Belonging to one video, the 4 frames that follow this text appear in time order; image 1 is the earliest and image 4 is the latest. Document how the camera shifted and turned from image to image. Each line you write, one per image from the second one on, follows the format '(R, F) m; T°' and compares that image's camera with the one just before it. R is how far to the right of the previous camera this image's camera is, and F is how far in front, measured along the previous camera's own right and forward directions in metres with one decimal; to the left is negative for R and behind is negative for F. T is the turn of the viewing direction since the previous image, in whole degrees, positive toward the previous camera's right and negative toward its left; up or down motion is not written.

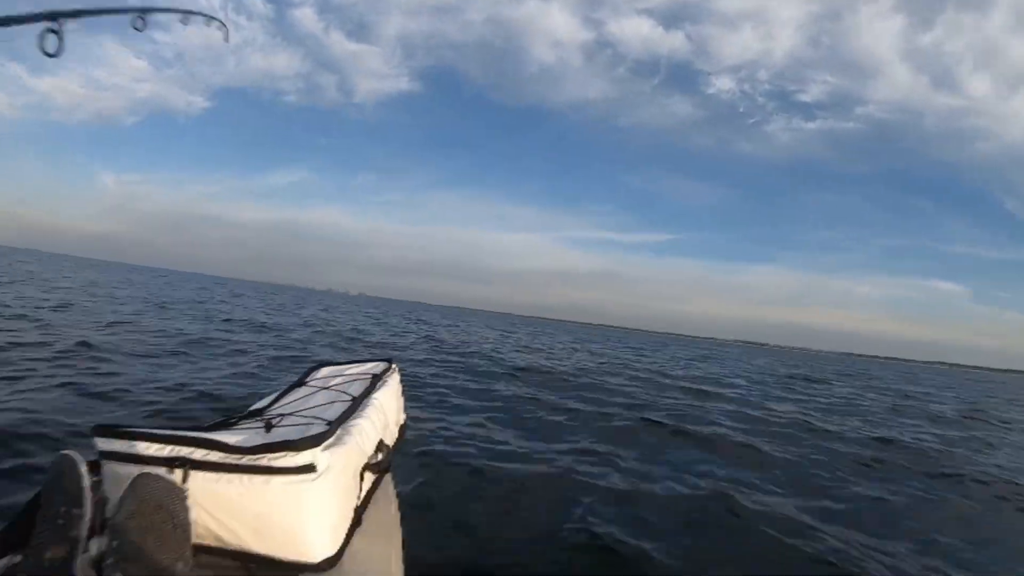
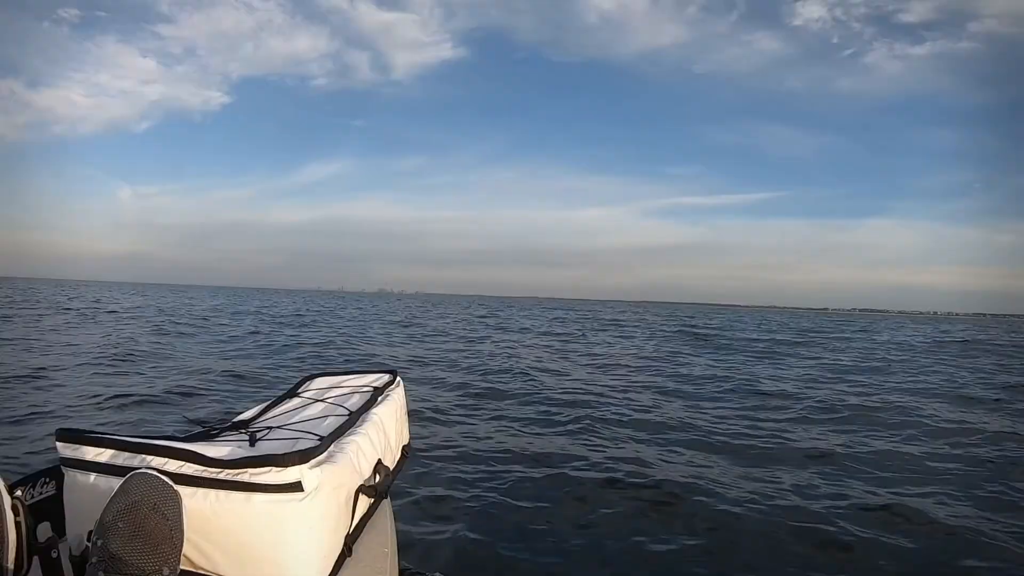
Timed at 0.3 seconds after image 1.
(+0.6, +0.5) m; -11°
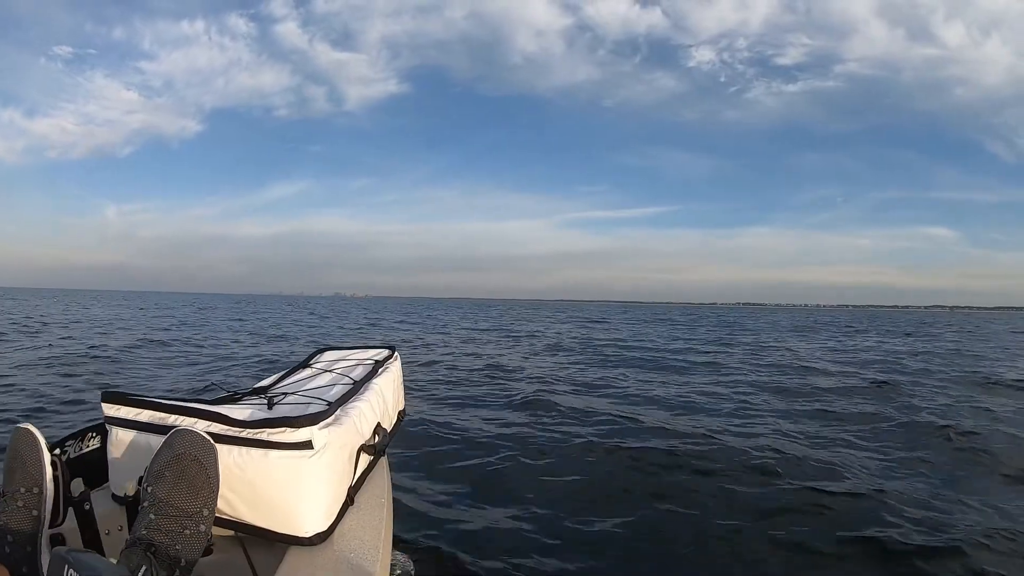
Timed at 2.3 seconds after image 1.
(-0.4, -0.6) m; +9°
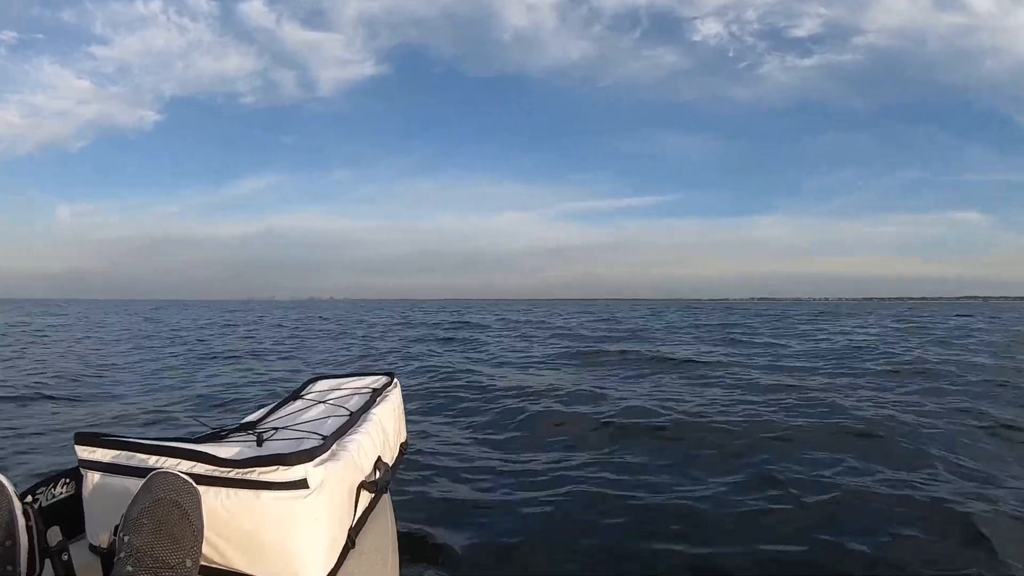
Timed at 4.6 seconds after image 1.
(-0.1, +0.6) m; +1°
